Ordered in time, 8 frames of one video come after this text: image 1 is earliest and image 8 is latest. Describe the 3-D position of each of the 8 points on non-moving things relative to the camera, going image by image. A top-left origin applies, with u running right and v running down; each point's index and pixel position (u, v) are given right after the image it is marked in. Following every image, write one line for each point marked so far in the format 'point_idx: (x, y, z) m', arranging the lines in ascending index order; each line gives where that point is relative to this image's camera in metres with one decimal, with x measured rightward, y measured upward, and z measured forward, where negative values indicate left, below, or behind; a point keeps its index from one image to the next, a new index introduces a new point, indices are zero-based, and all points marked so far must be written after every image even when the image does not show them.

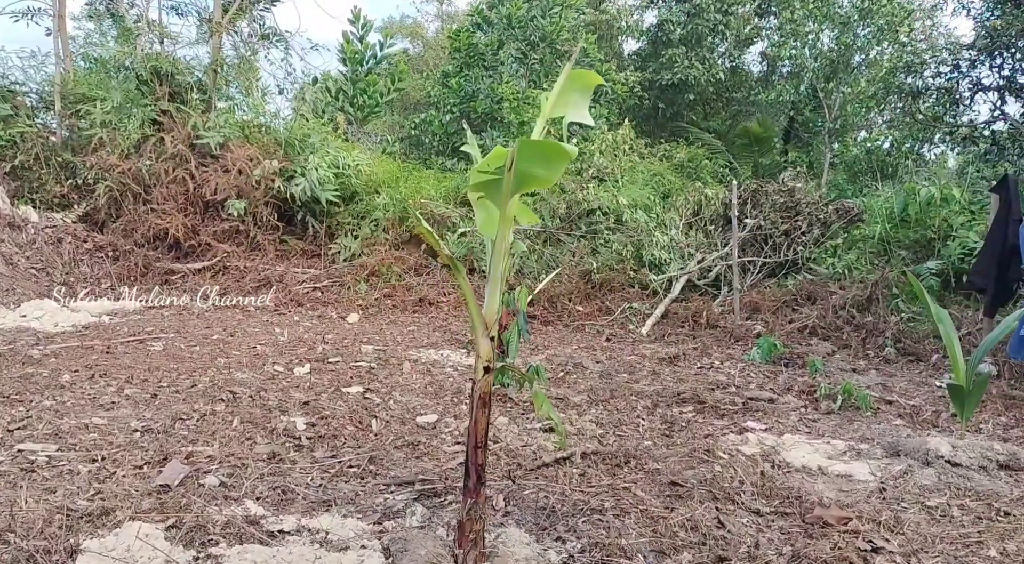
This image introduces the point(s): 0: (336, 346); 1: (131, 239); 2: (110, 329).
0: (-1.0, -0.4, +5.0) m
1: (-3.4, +0.4, +7.7) m
2: (-2.5, -0.3, +5.3) m
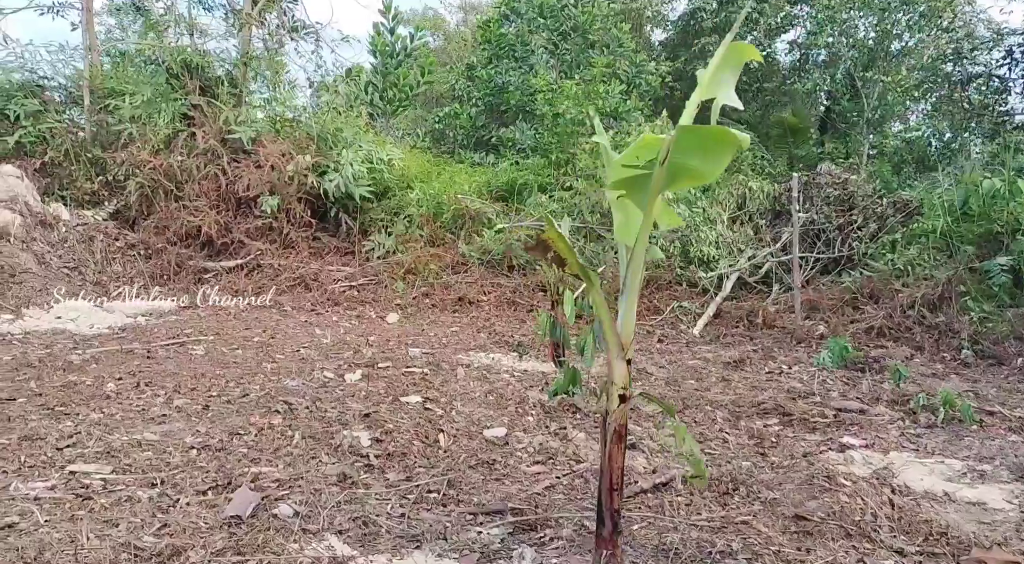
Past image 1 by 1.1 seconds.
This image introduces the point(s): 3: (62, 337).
0: (-0.7, -0.4, +4.8) m
1: (-3.0, +0.4, +7.5) m
2: (-2.2, -0.3, +5.1) m
3: (-2.6, -0.3, +5.0) m
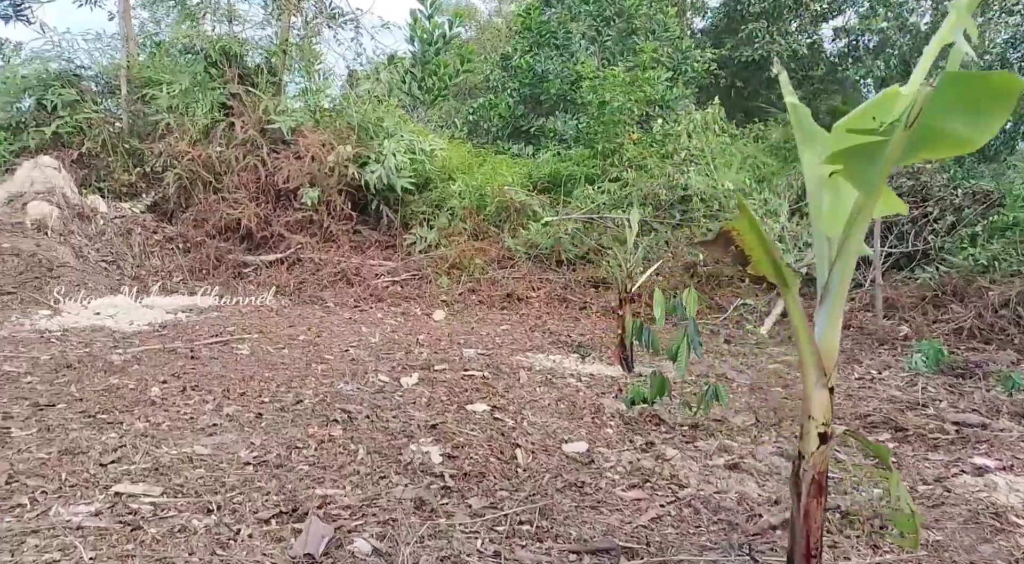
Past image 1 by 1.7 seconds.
0: (-0.4, -0.4, +4.5) m
1: (-2.6, +0.4, +7.3) m
2: (-1.9, -0.3, +4.9) m
3: (-2.3, -0.3, +4.8) m
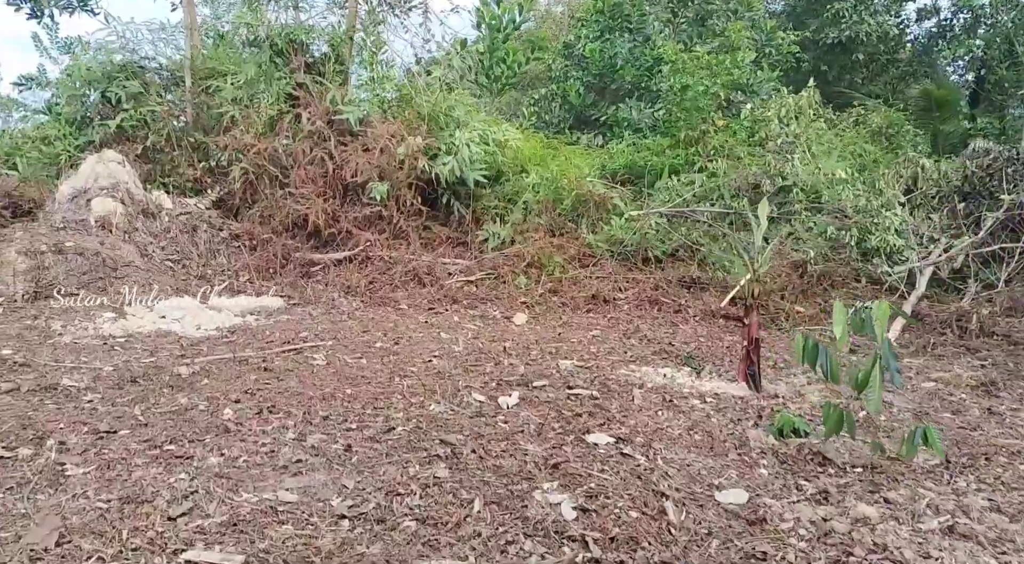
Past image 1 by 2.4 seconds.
0: (+0.1, -0.4, +4.1) m
1: (-2.0, +0.4, +7.0) m
2: (-1.4, -0.3, +4.6) m
3: (-1.8, -0.3, +4.5) m
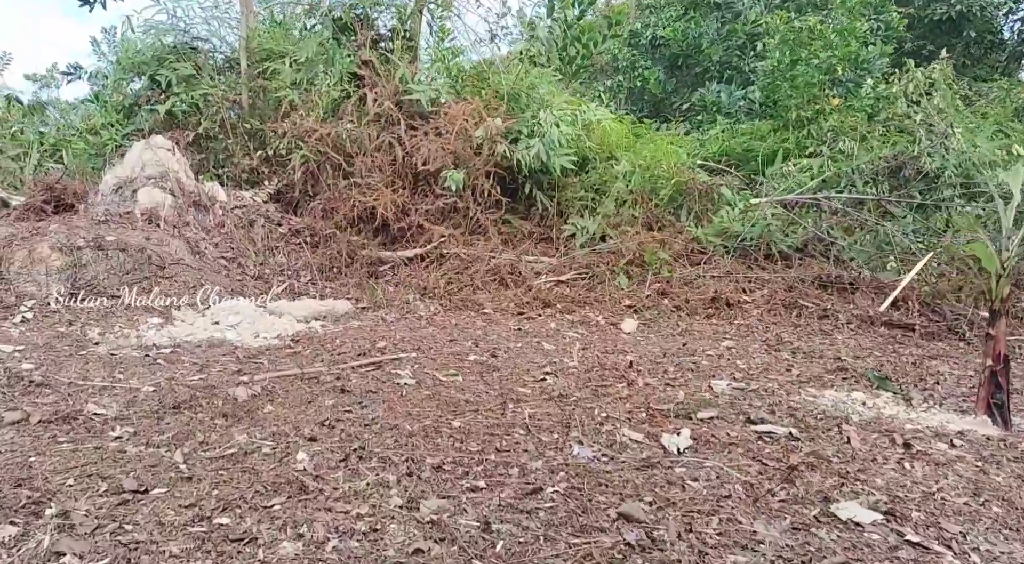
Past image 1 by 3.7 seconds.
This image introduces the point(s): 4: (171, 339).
0: (+0.6, -0.4, +3.2) m
1: (-1.3, +0.4, +6.3) m
2: (-0.8, -0.3, +3.8) m
3: (-1.2, -0.3, +3.7) m
4: (-1.6, -0.3, +4.1) m
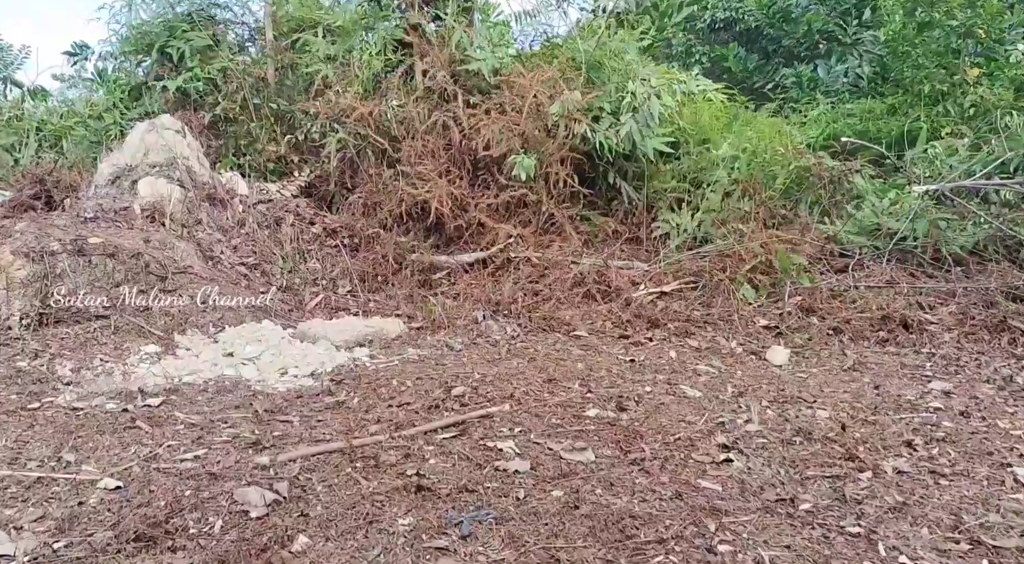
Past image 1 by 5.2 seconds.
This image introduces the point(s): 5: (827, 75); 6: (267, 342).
0: (+1.0, -0.4, +2.1) m
1: (-0.8, +0.4, +5.2) m
2: (-0.4, -0.4, +2.7) m
3: (-0.8, -0.4, +2.6) m
4: (-1.2, -0.3, +3.0) m
5: (+2.8, +1.8, +7.6) m
6: (-1.0, -0.2, +3.4) m
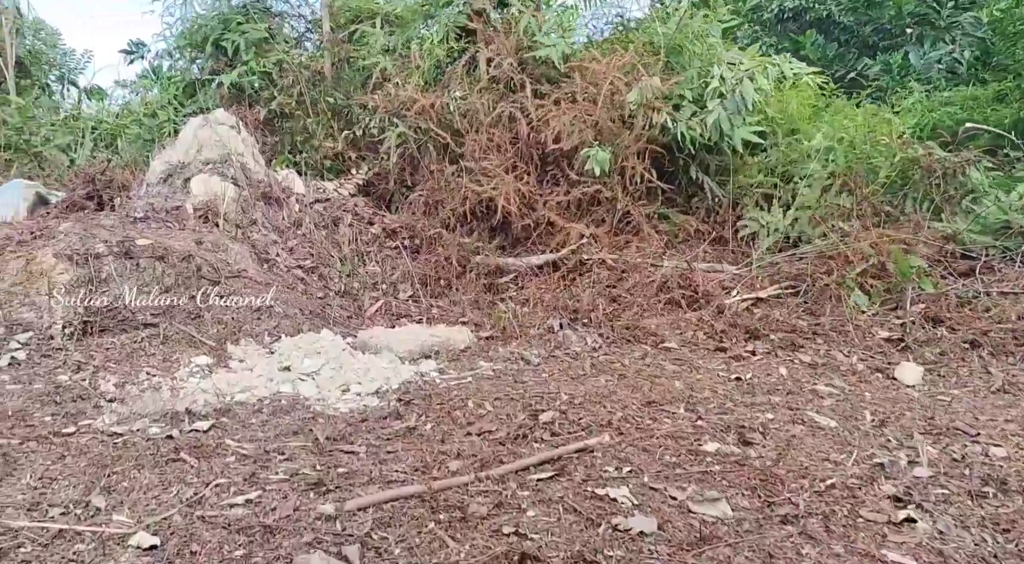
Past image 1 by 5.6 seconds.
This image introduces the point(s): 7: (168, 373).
0: (+1.2, -0.4, +1.6) m
1: (-0.4, +0.4, +4.8) m
2: (-0.1, -0.4, +2.3) m
3: (-0.6, -0.4, +2.3) m
4: (-0.9, -0.4, +2.6) m
5: (+3.3, +1.8, +7.0) m
6: (-0.7, -0.3, +3.1) m
7: (-1.2, -0.3, +3.0) m
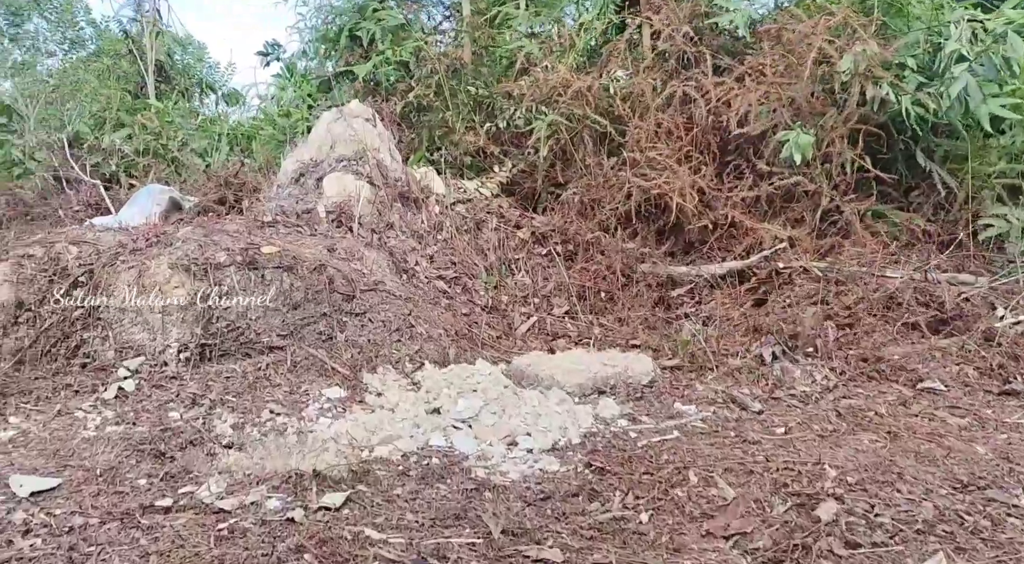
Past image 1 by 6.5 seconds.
0: (+1.6, -0.5, +0.7) m
1: (+0.4, +0.3, +4.1) m
2: (+0.3, -0.4, +1.5) m
3: (-0.1, -0.4, +1.6) m
4: (-0.4, -0.4, +2.0) m
5: (+4.4, +1.7, +5.7) m
6: (-0.1, -0.3, +2.4) m
7: (-0.6, -0.4, +2.4) m
